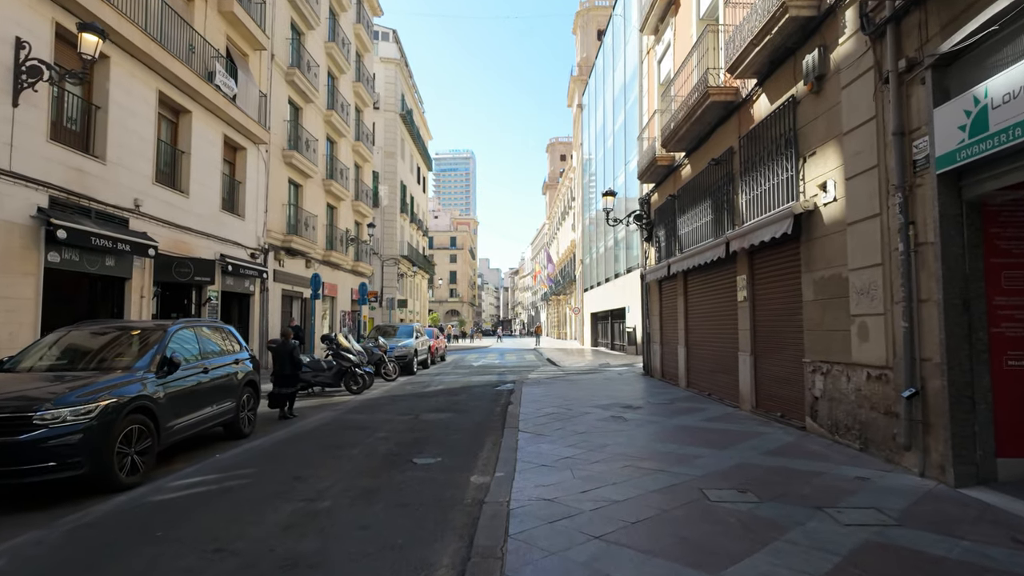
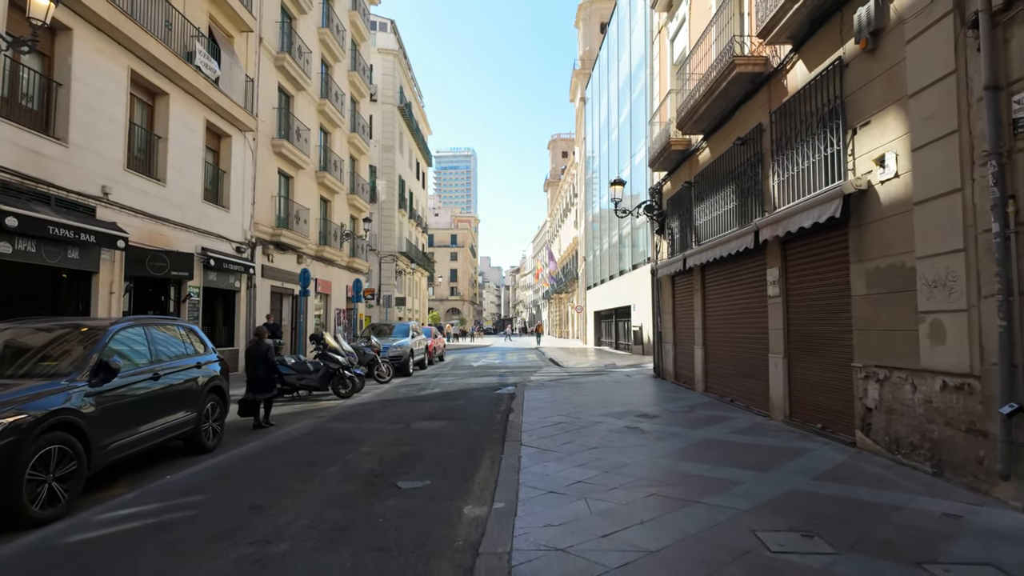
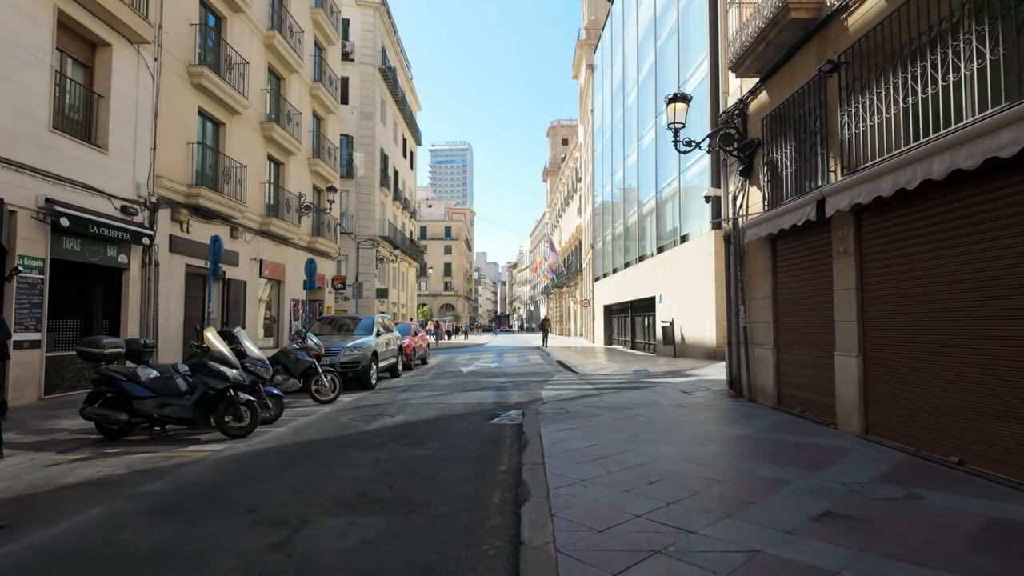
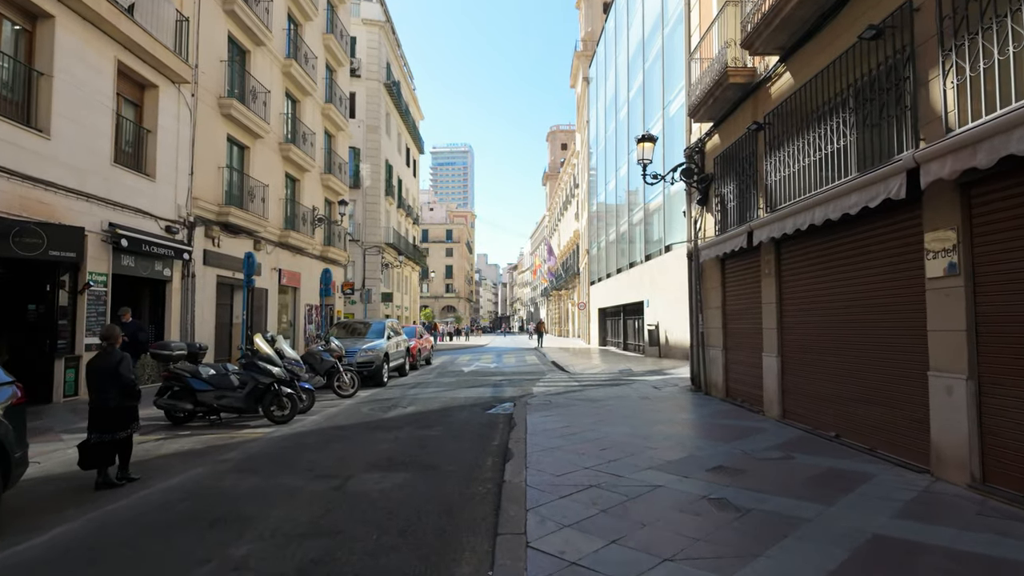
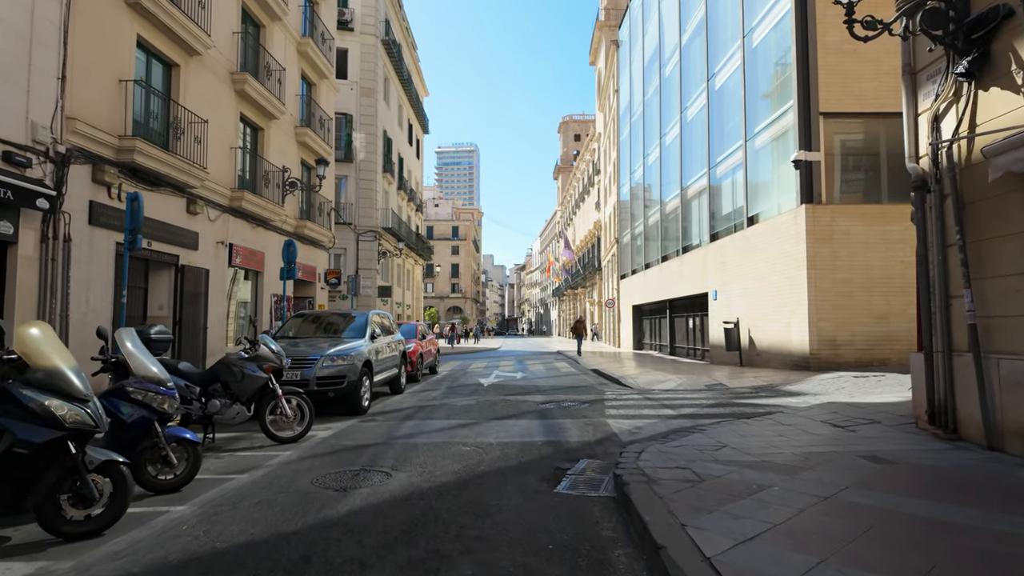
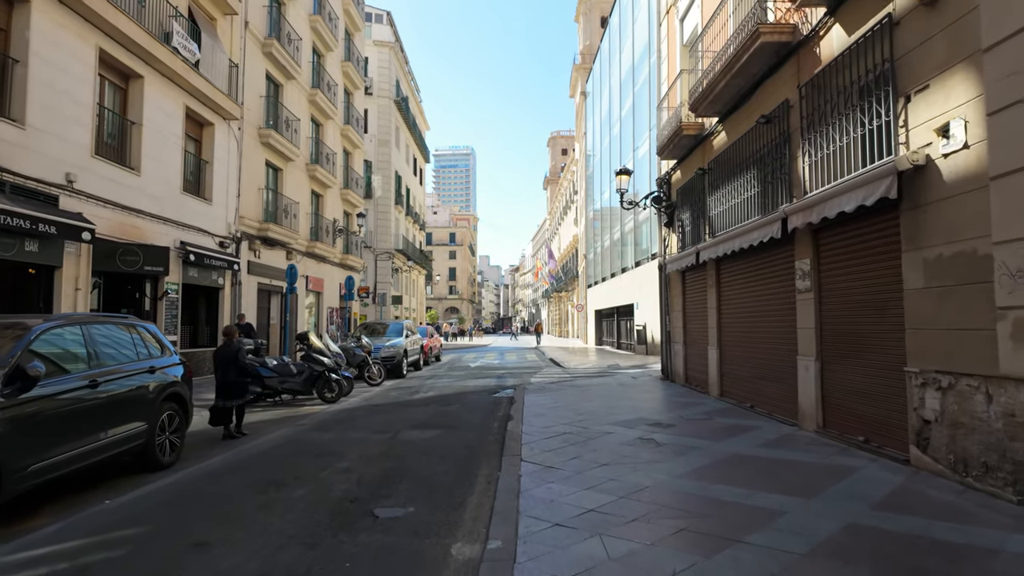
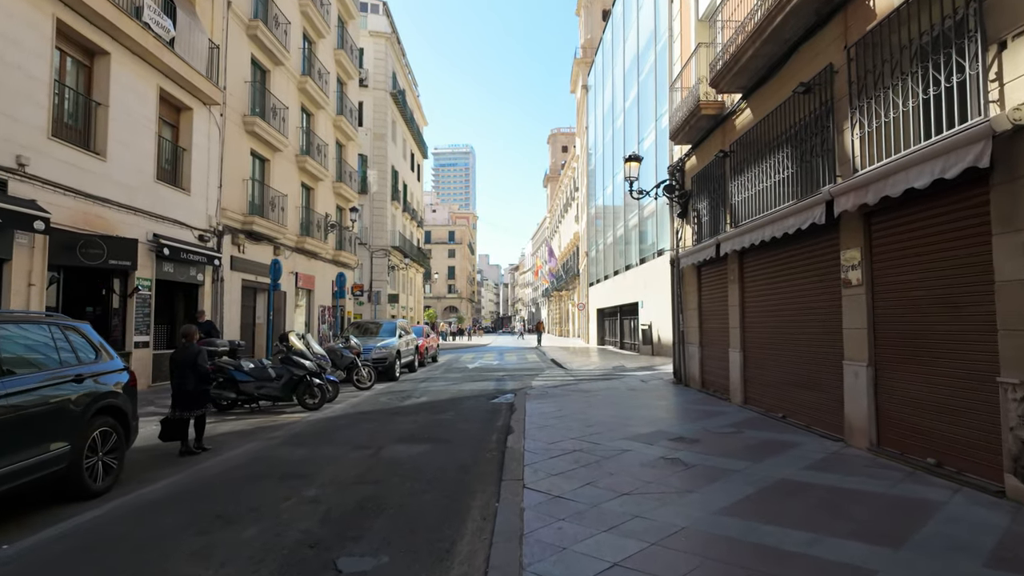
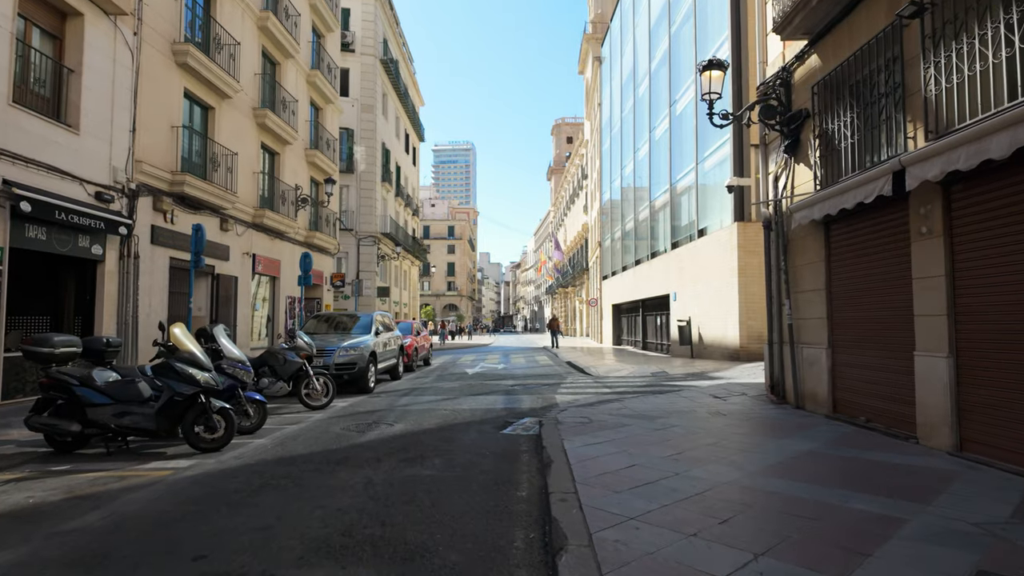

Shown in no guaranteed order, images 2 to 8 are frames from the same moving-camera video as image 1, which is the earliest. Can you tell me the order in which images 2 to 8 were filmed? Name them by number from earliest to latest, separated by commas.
2, 6, 7, 4, 3, 8, 5
